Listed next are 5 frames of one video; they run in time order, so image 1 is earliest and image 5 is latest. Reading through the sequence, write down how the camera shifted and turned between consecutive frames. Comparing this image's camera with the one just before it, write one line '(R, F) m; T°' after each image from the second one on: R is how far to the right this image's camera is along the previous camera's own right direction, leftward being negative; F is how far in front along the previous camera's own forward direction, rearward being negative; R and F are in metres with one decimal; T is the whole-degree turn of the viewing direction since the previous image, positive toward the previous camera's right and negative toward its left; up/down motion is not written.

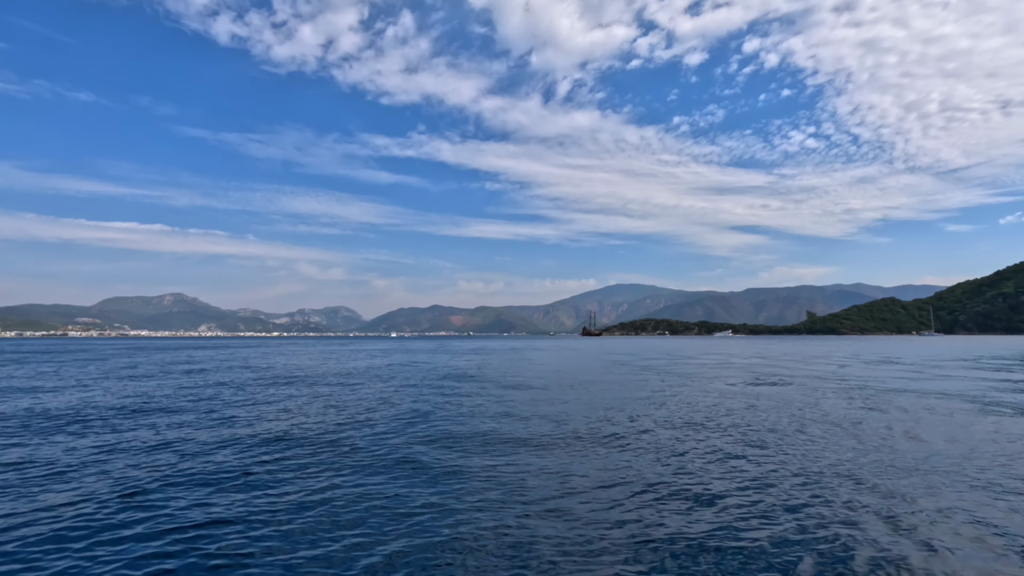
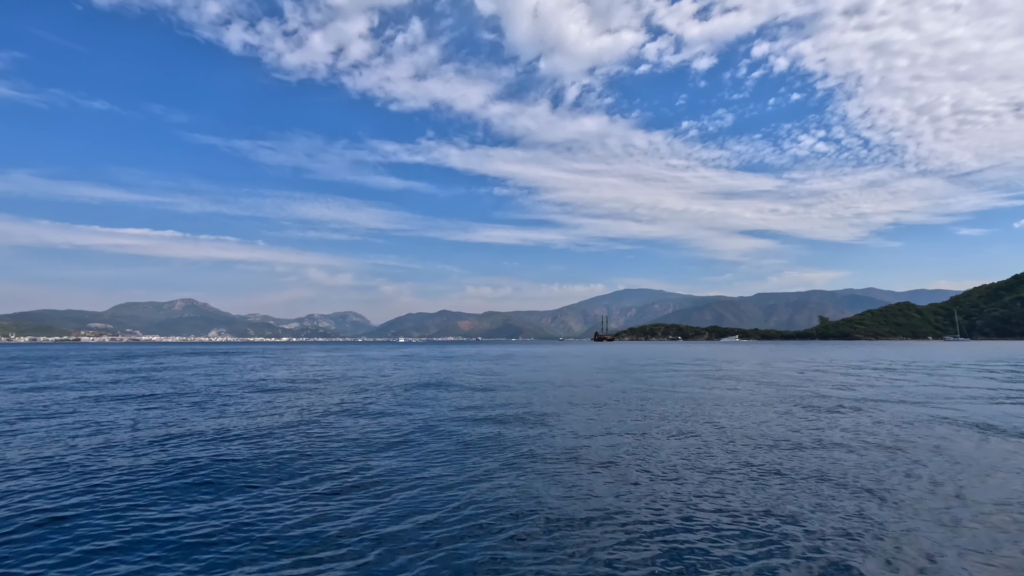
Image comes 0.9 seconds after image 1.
(0.0, +0.2) m; -1°
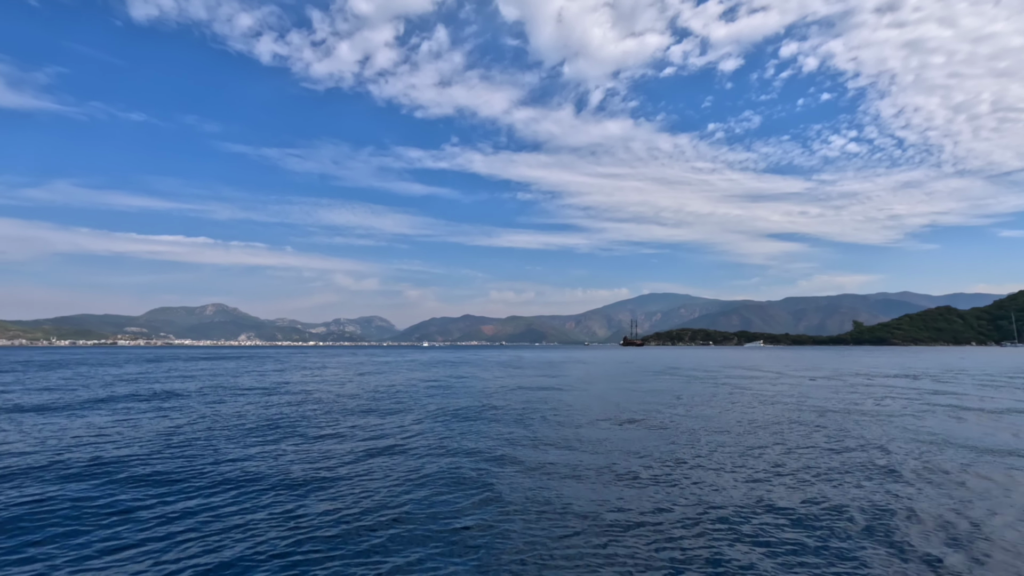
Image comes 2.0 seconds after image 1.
(+0.1, +0.2) m; -2°
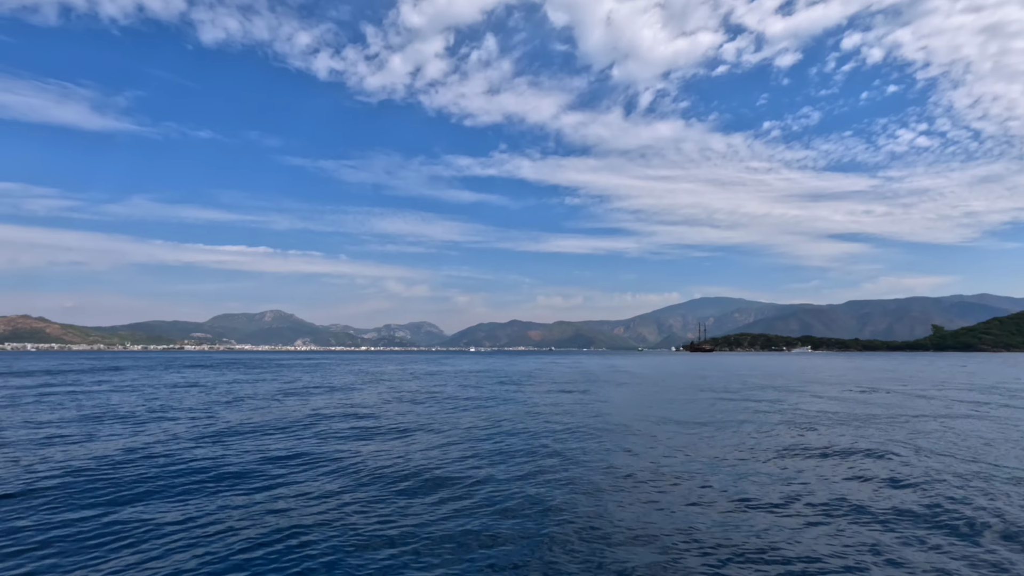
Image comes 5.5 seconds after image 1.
(+1.3, +0.1) m; -5°
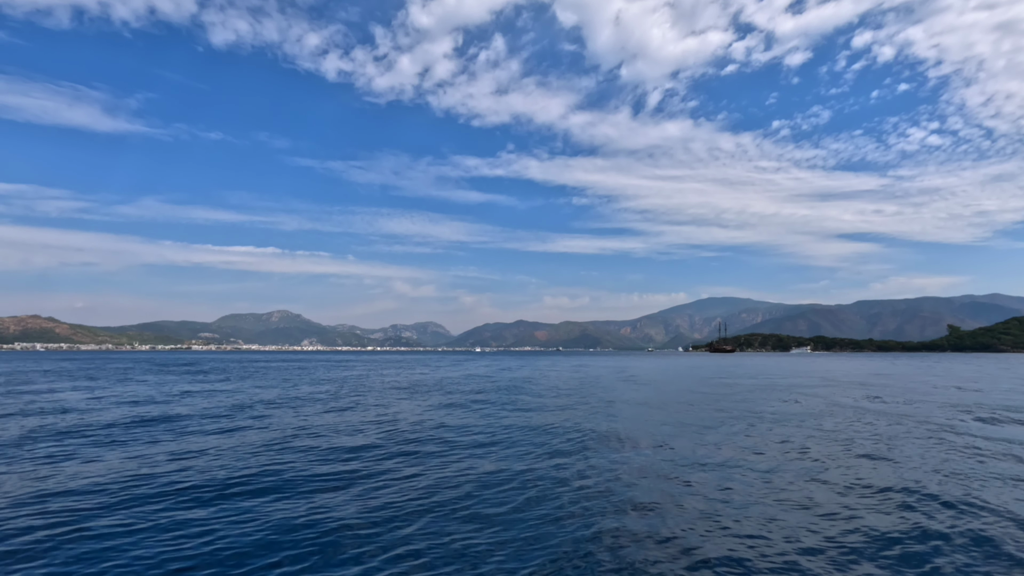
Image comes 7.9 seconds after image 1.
(+0.7, +0.5) m; -1°
